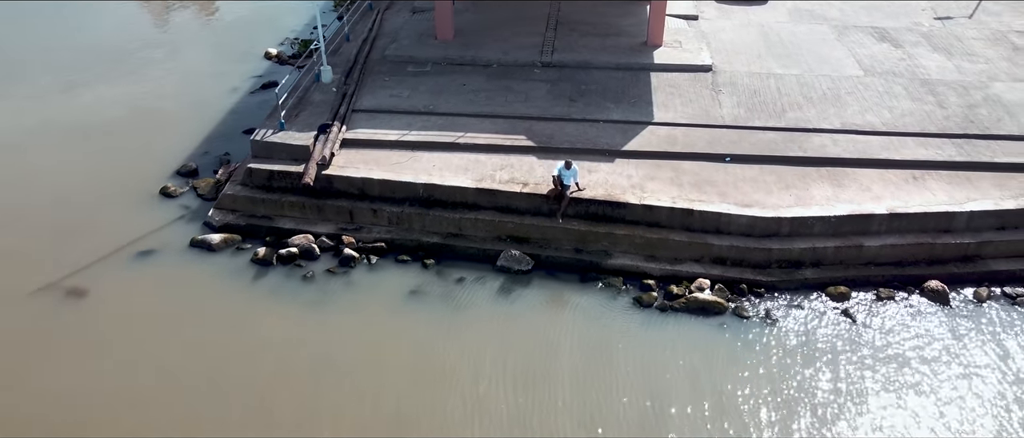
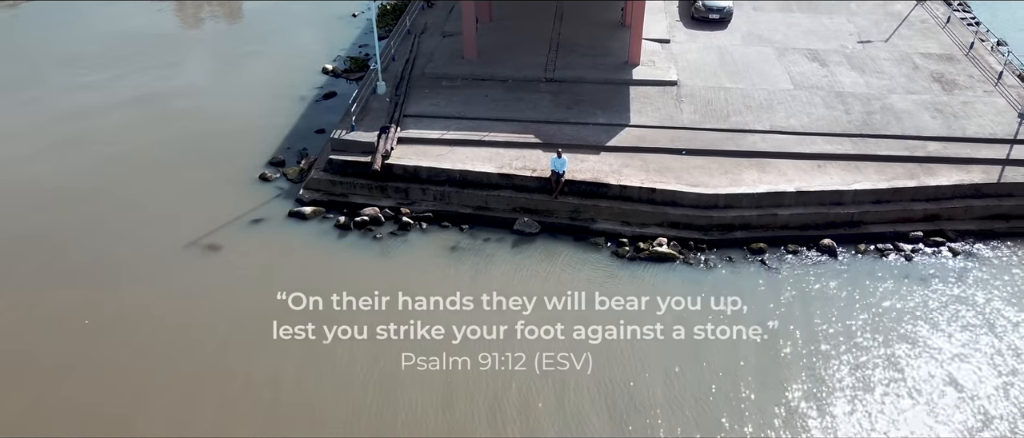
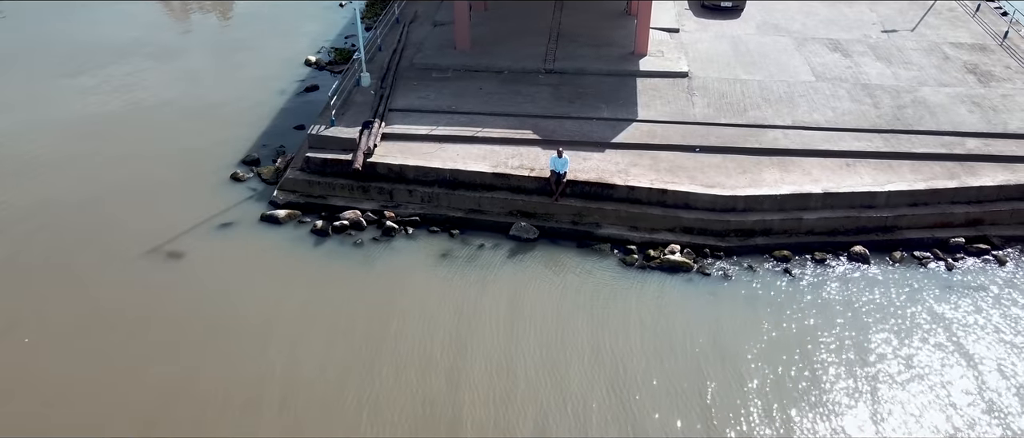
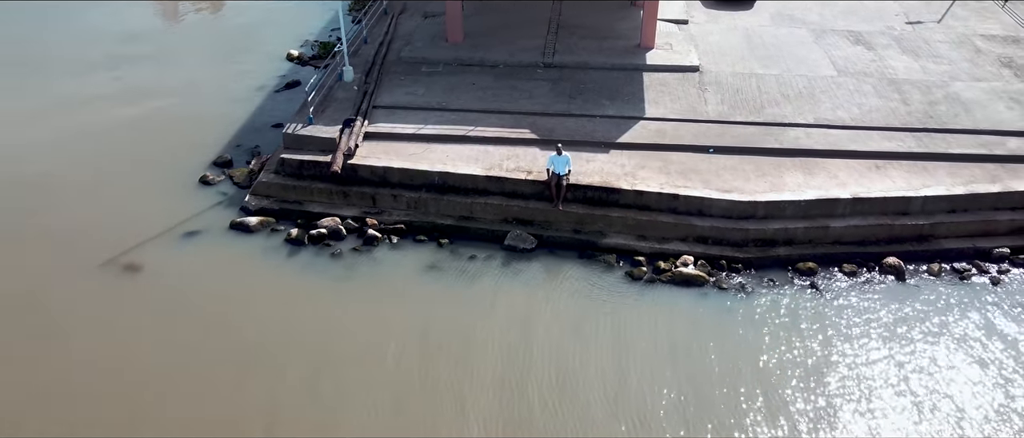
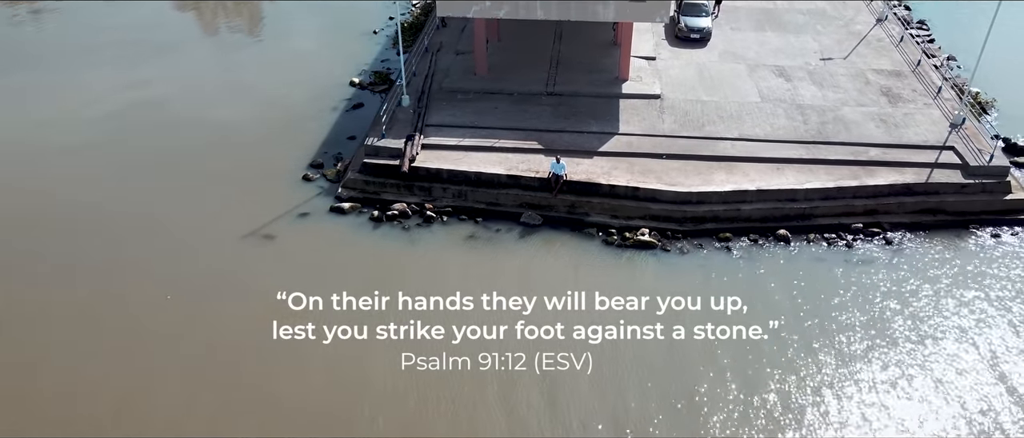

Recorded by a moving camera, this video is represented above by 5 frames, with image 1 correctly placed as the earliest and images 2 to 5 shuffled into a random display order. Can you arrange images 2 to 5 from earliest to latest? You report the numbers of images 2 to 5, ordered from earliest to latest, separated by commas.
4, 3, 2, 5
